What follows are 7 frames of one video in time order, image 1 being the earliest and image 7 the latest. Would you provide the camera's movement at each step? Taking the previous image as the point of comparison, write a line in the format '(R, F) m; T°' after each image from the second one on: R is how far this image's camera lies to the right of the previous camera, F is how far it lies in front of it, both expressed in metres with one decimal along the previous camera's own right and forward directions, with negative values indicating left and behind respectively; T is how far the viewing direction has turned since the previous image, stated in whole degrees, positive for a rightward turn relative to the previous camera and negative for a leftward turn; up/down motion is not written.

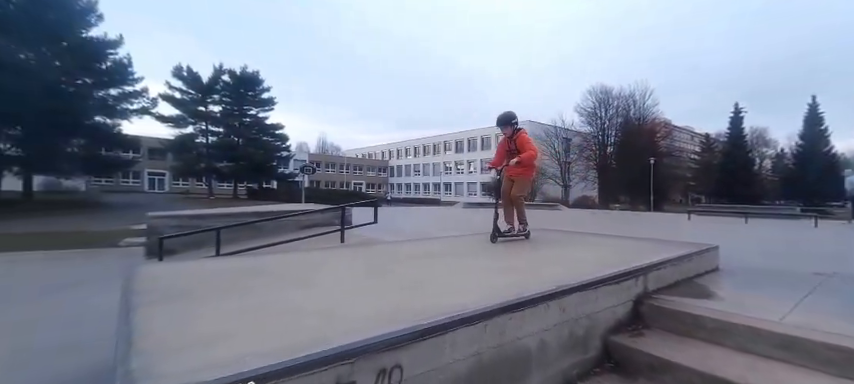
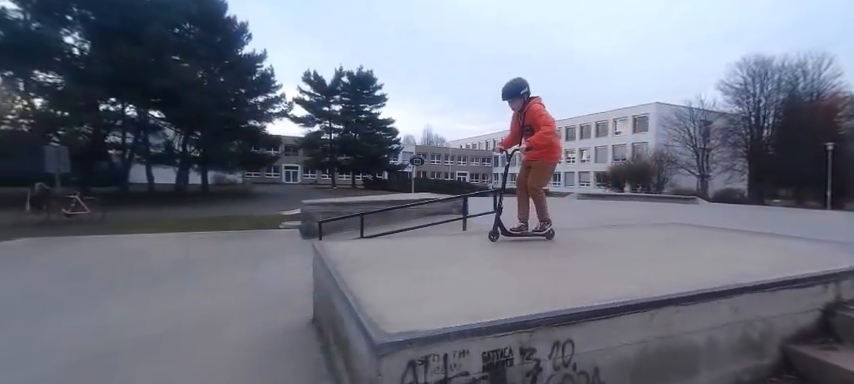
(-0.2, -0.2) m; -16°
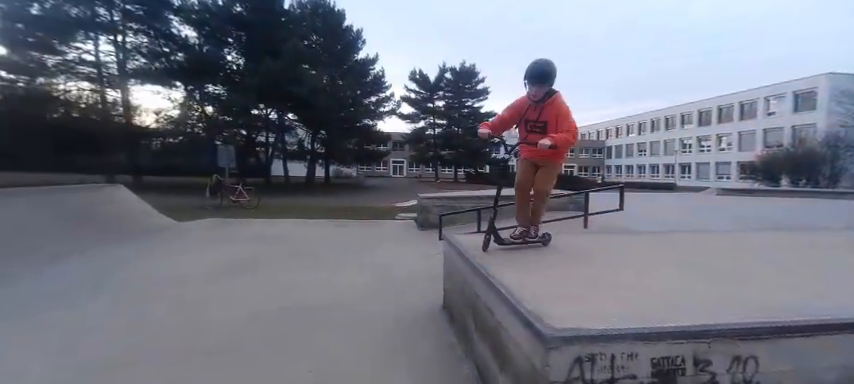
(-0.2, -0.1) m; -16°
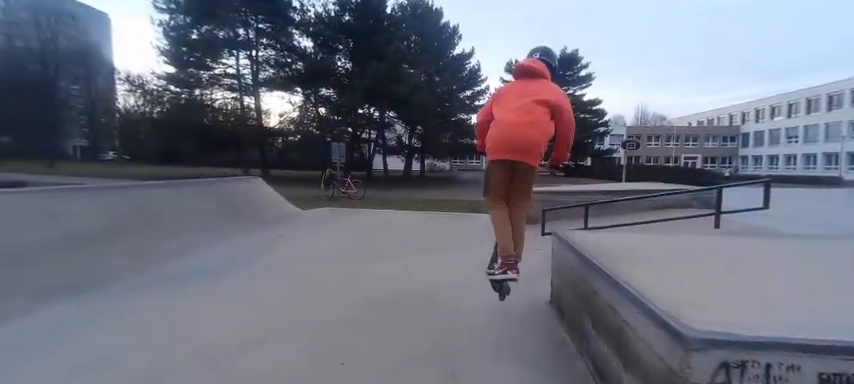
(-0.1, -0.1) m; -14°
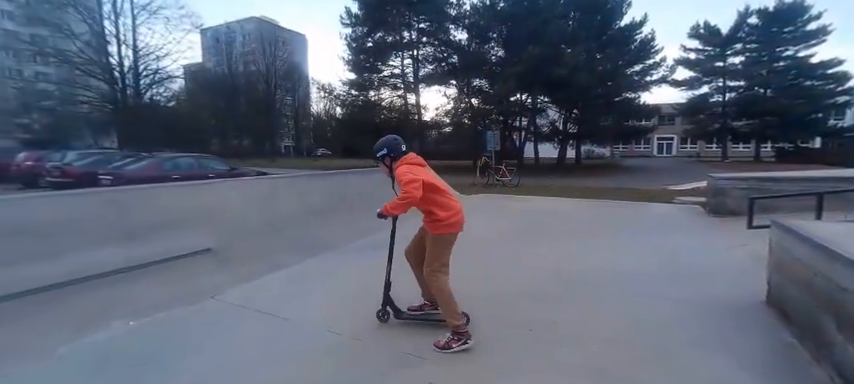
(-0.2, -0.3) m; -23°
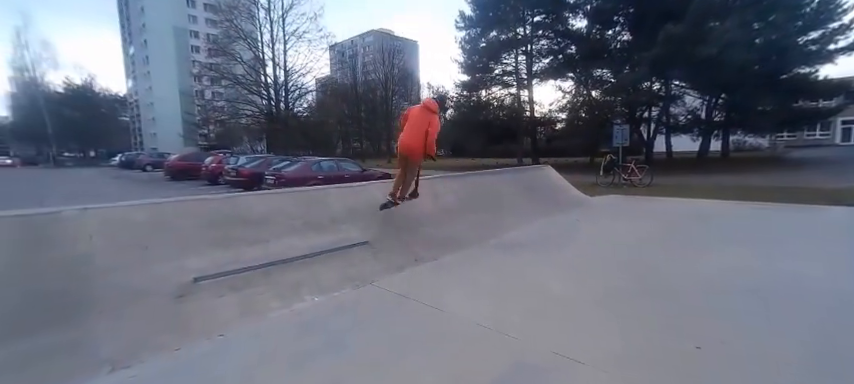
(-0.4, -0.3) m; -16°
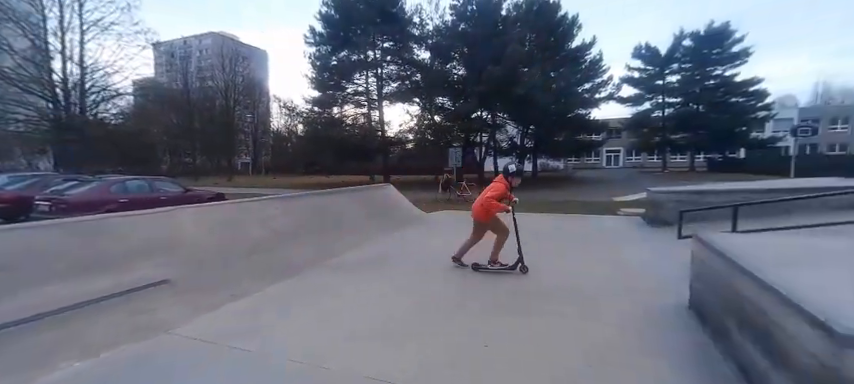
(+0.5, 0.0) m; +22°
